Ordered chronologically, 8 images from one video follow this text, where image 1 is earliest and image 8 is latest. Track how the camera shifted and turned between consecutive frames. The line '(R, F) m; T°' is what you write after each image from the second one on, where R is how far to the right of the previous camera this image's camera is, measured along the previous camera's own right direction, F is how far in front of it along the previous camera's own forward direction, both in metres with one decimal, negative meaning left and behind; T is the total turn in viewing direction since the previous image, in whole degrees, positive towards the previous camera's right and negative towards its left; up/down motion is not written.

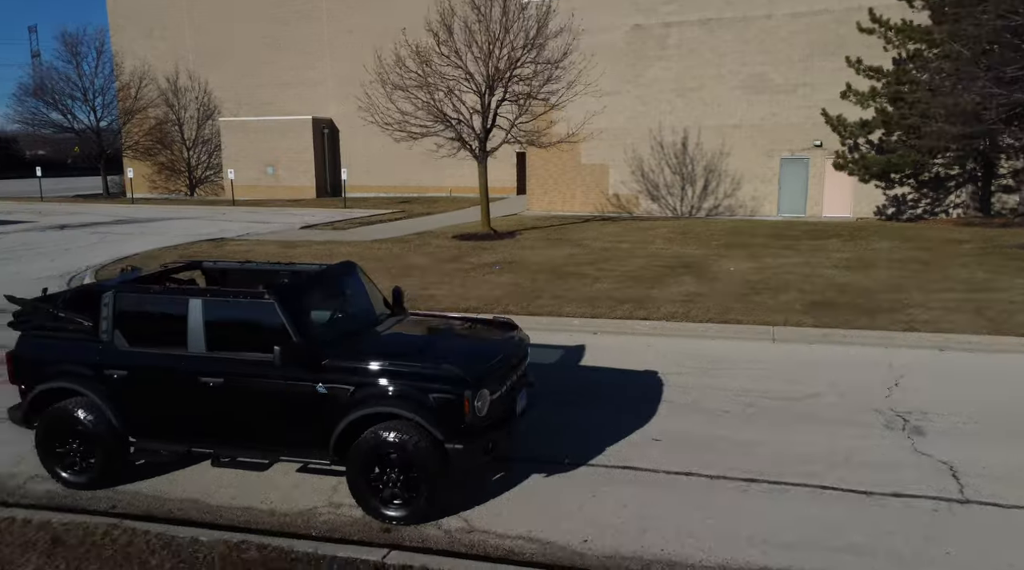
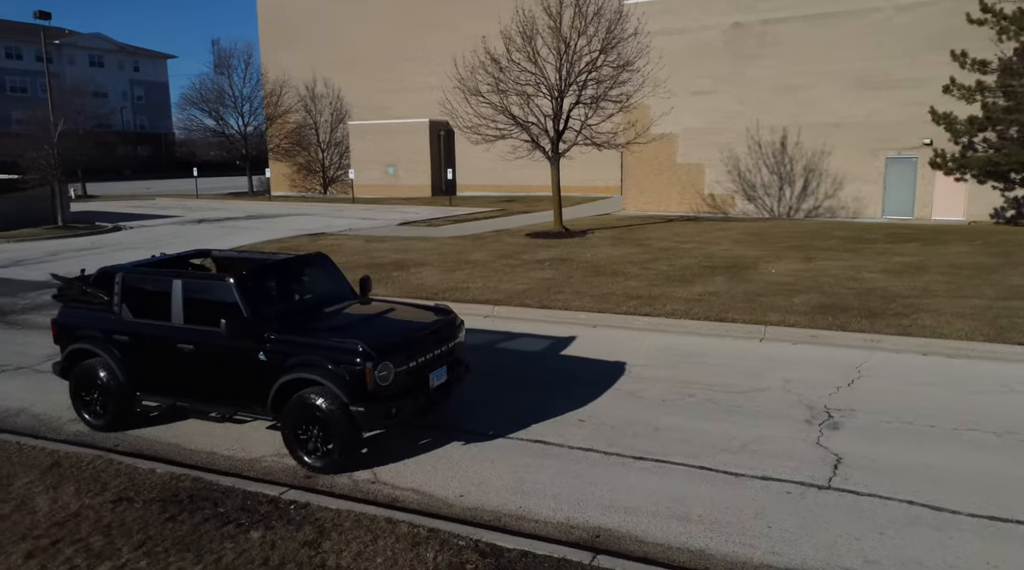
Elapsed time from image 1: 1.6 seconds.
(+1.7, -0.5) m; -10°
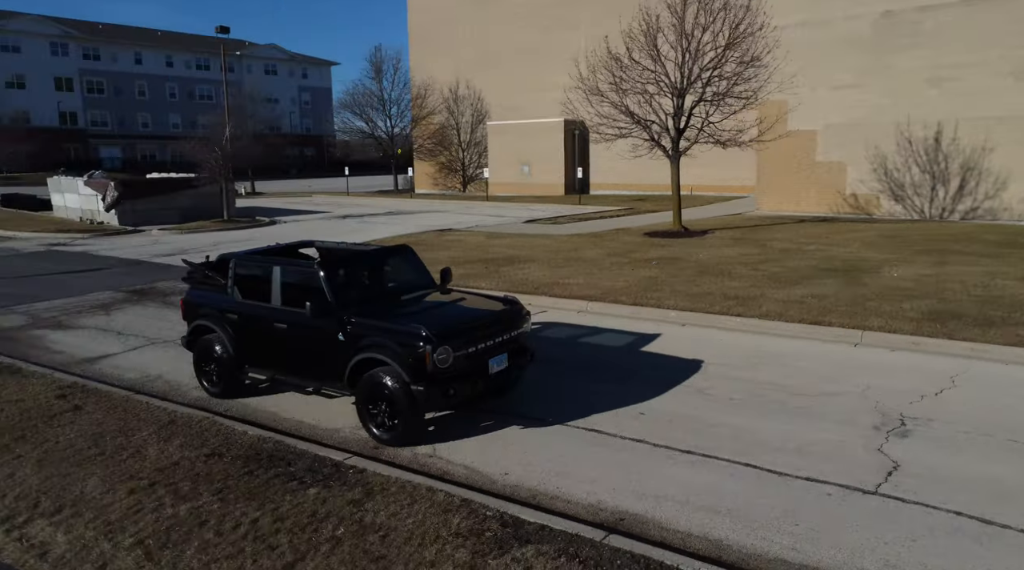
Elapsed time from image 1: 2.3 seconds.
(+0.7, -0.2) m; -11°
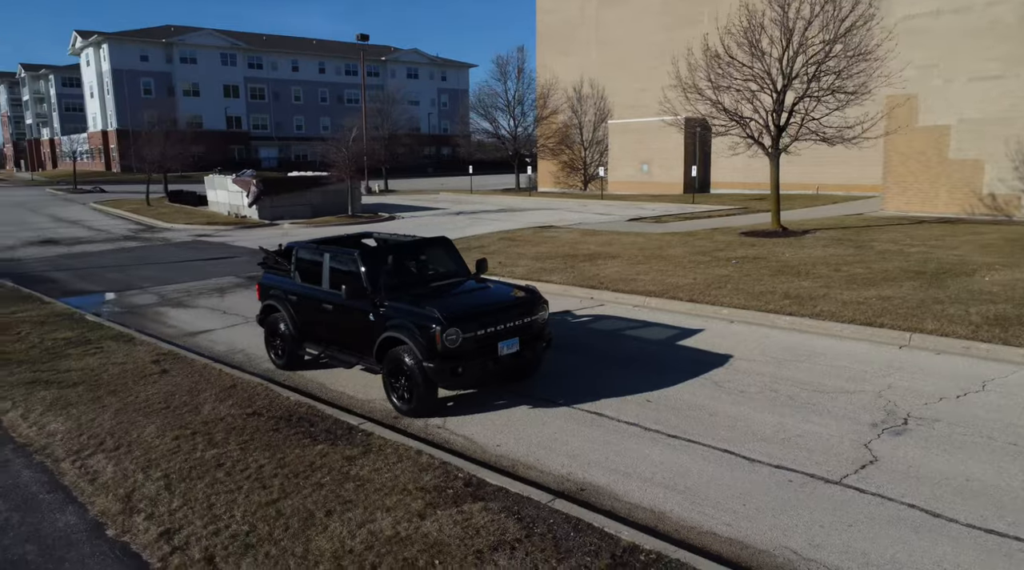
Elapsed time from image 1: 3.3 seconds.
(+1.0, -0.4) m; -10°
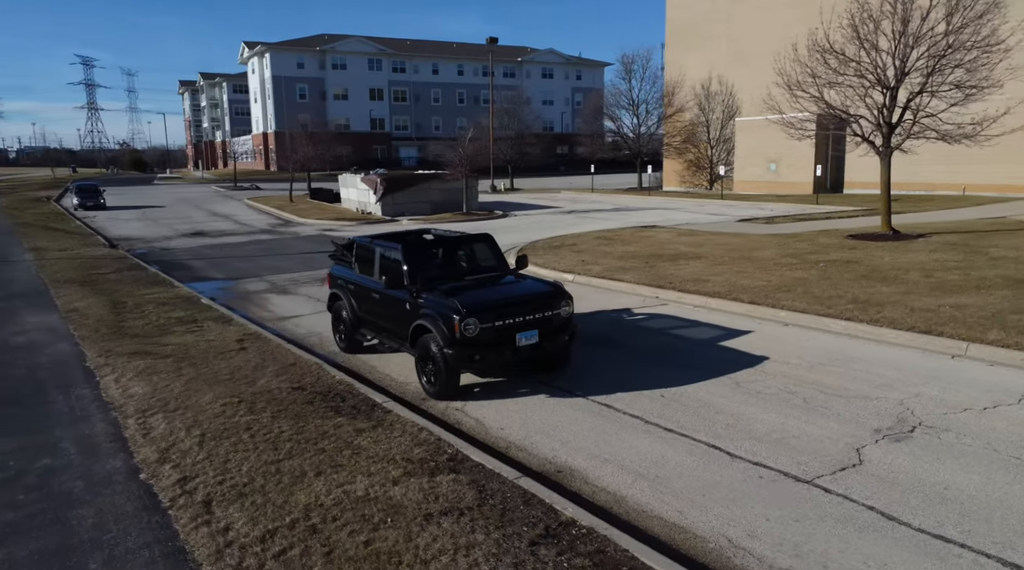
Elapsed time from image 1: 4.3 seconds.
(+1.0, -0.3) m; -10°
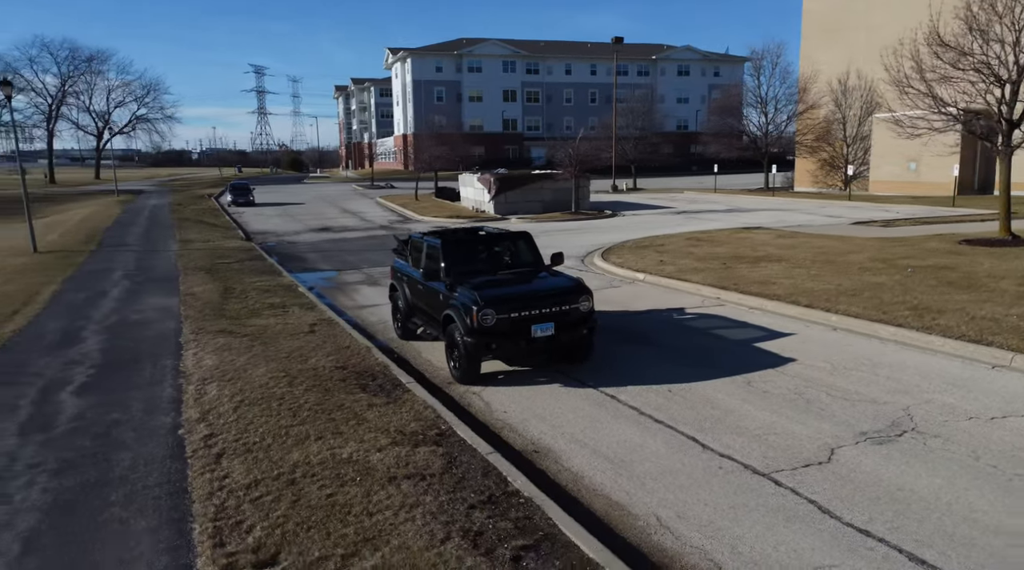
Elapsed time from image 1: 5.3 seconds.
(+1.1, -0.3) m; -10°
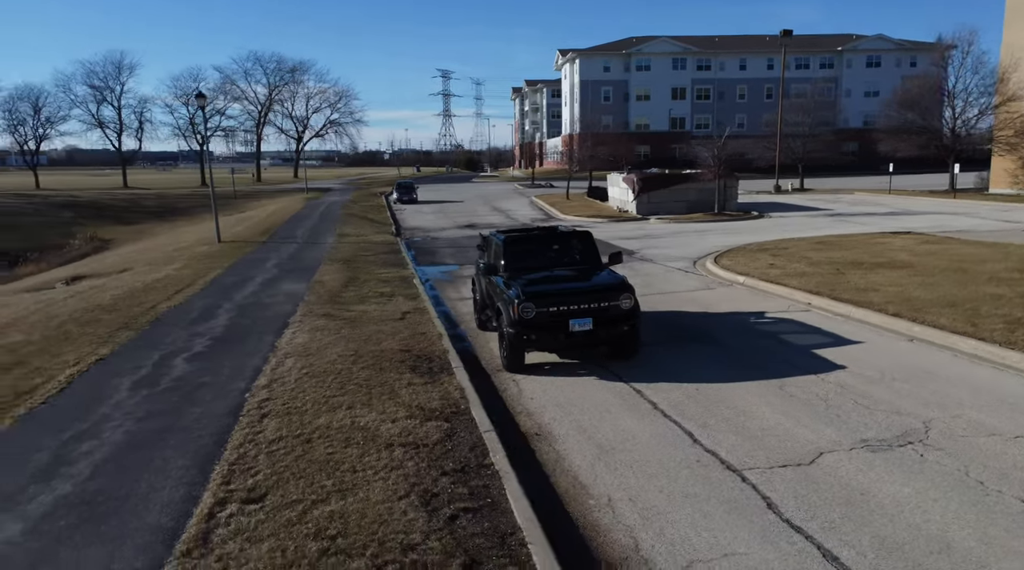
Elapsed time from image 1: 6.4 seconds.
(+1.2, -0.3) m; -12°
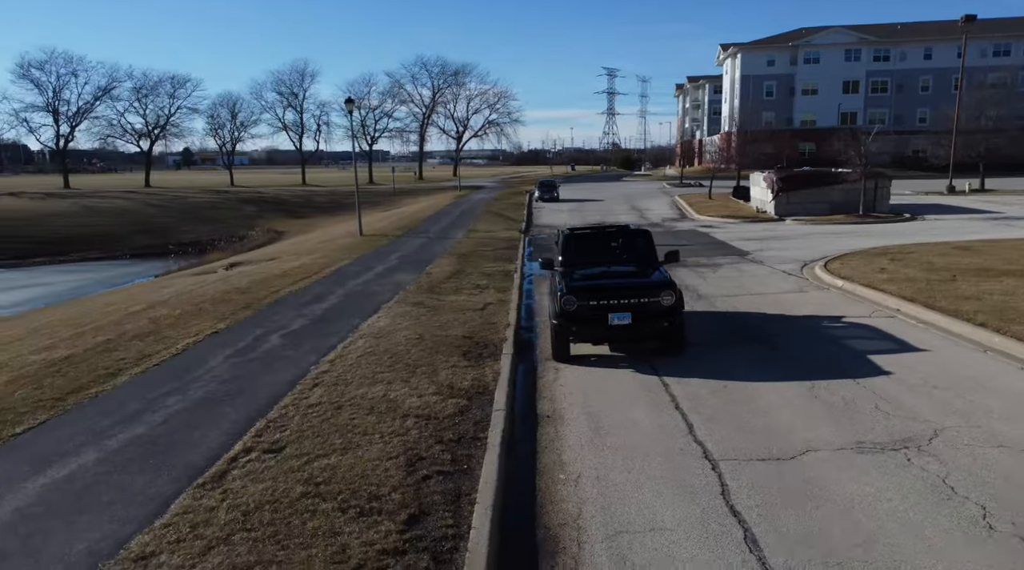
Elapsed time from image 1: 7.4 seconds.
(+1.1, -0.4) m; -11°
